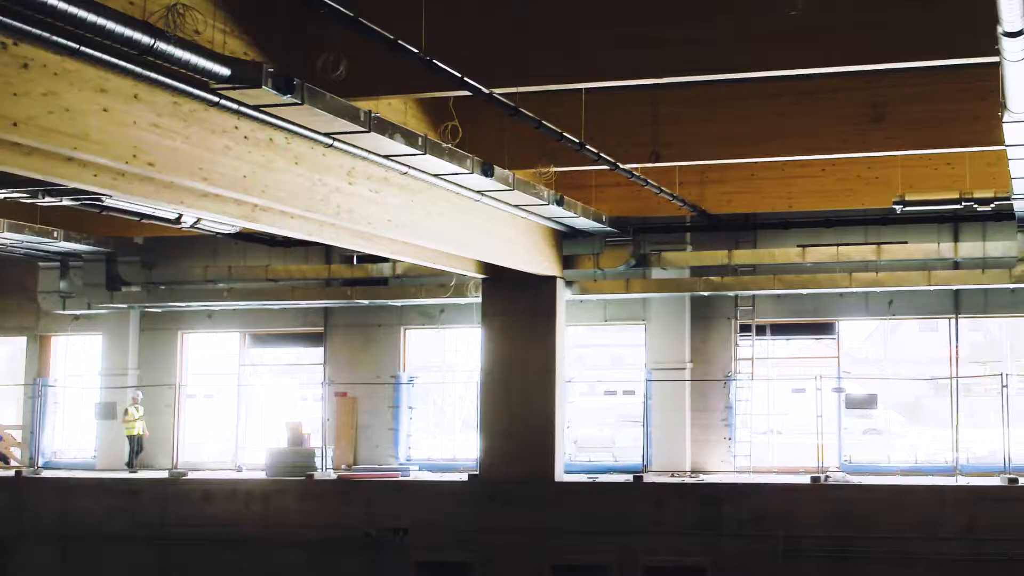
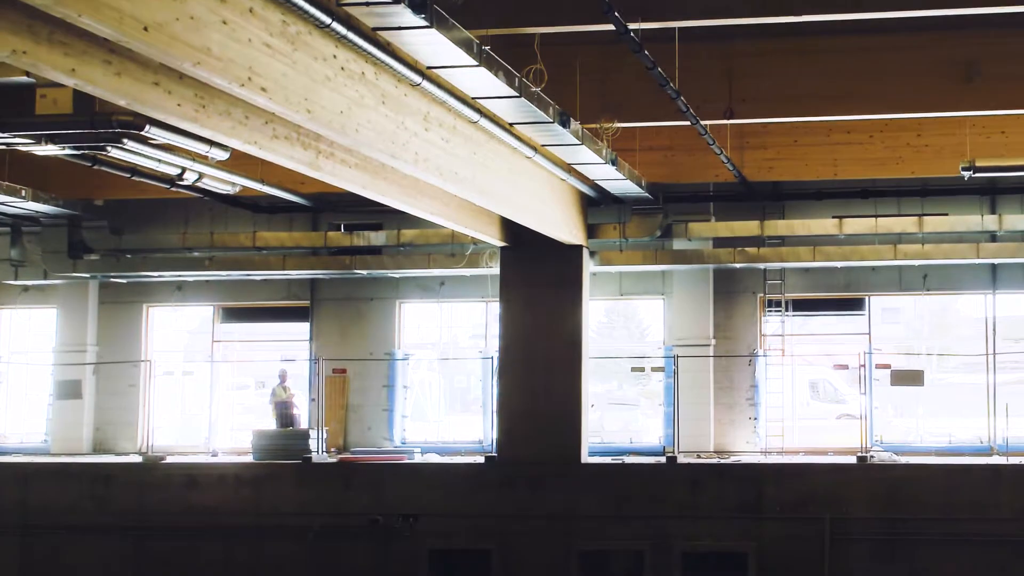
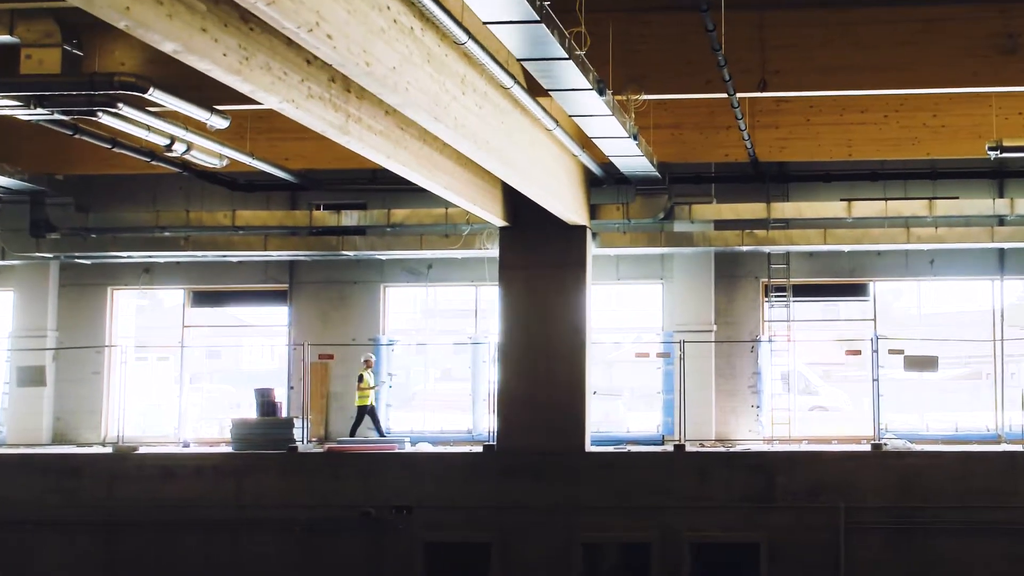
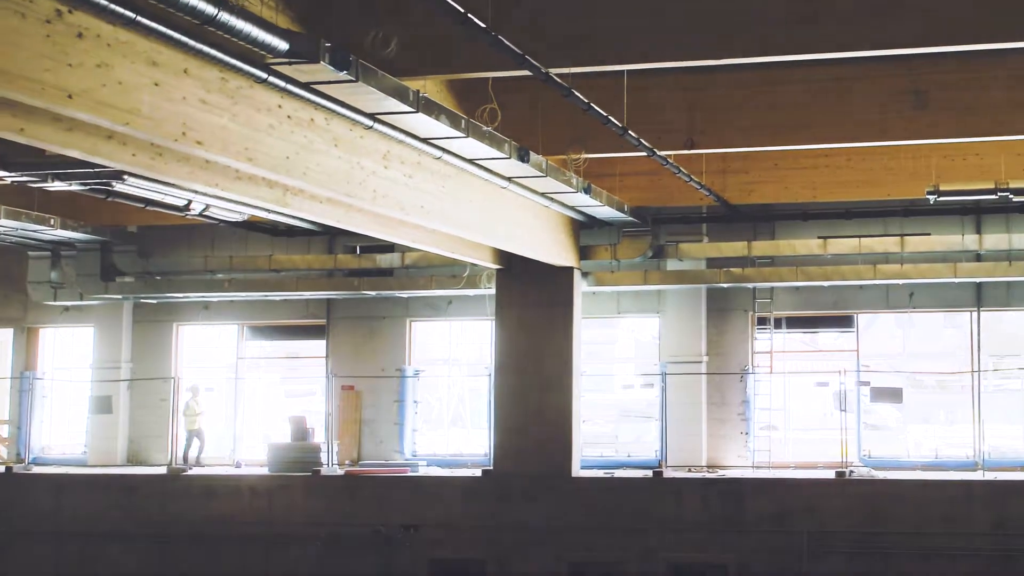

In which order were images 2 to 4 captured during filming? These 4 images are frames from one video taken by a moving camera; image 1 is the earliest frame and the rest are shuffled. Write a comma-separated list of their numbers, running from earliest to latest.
4, 2, 3
